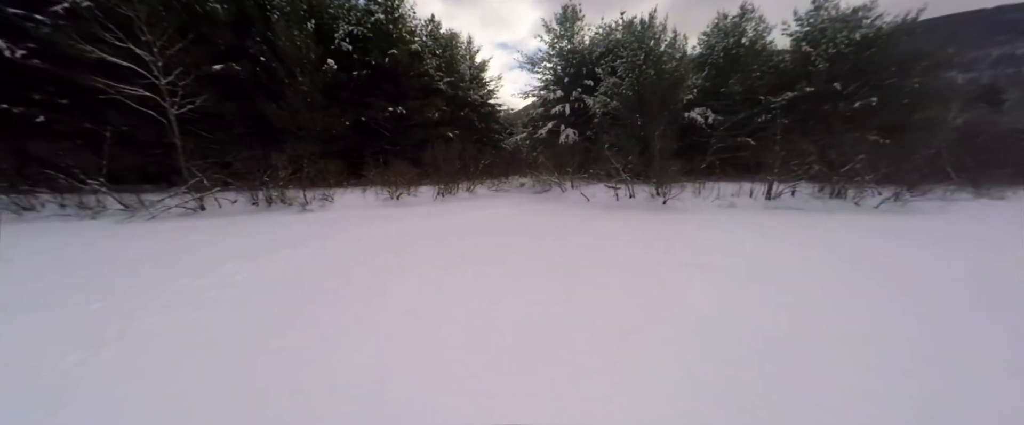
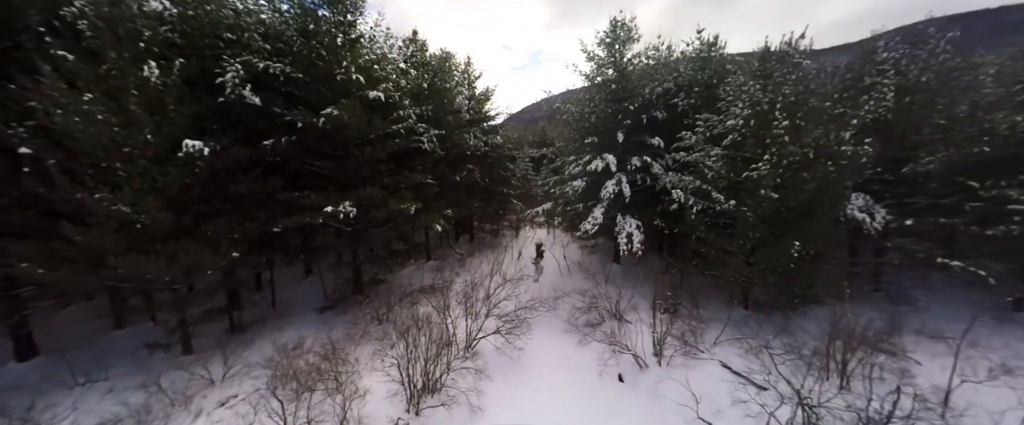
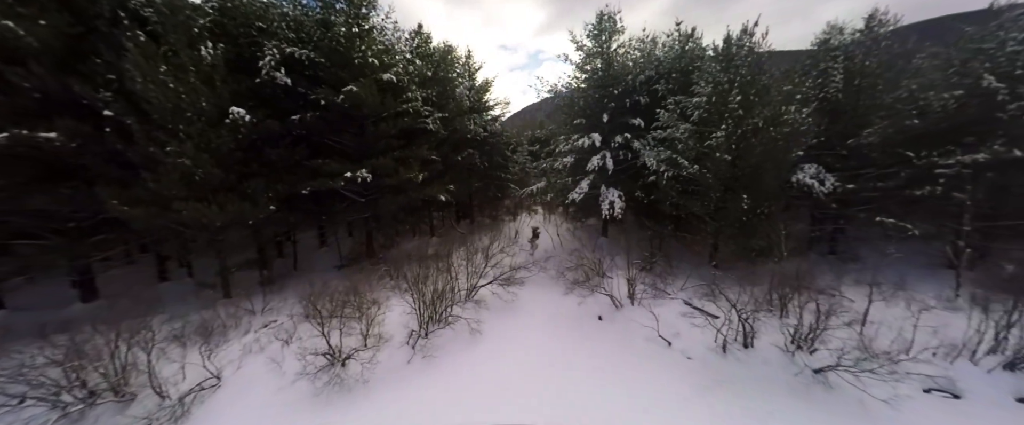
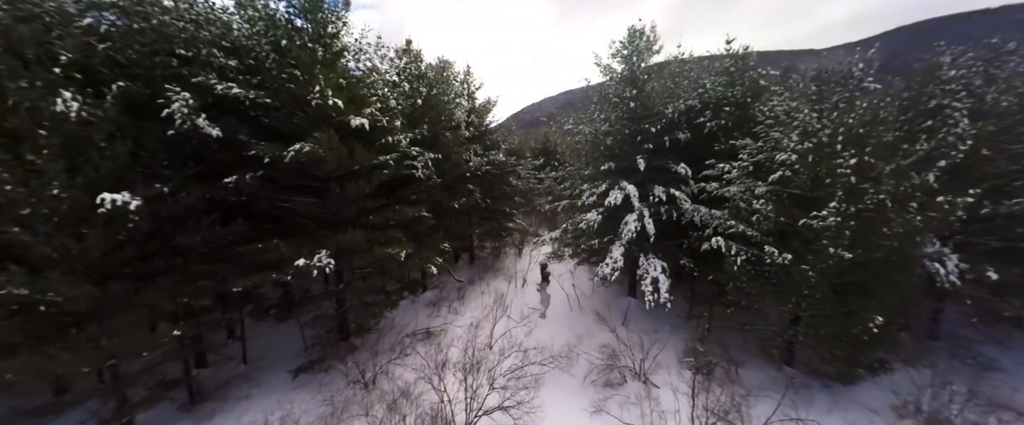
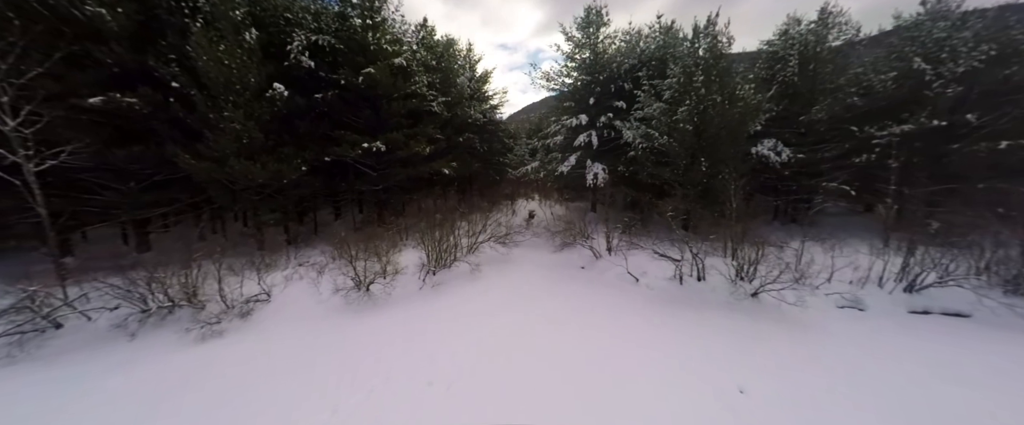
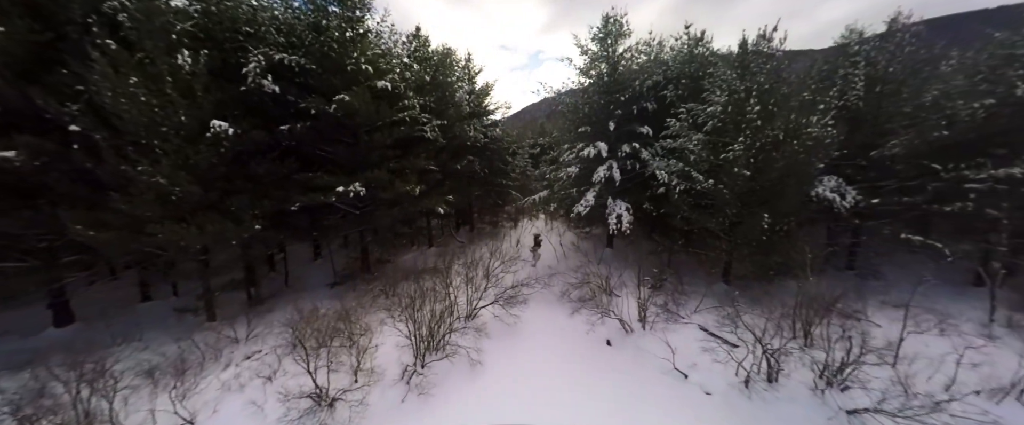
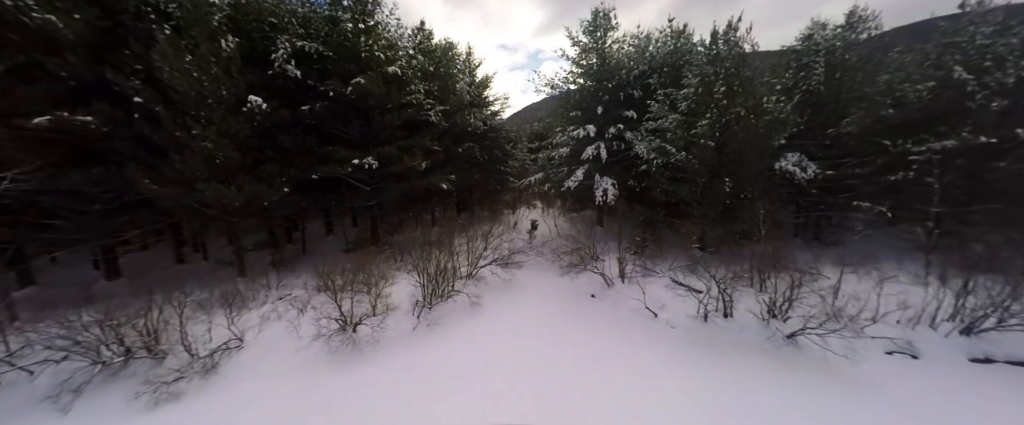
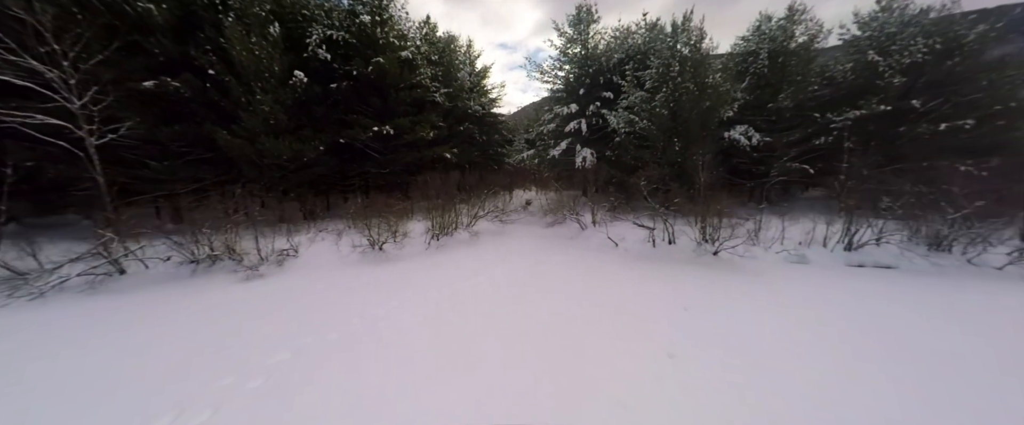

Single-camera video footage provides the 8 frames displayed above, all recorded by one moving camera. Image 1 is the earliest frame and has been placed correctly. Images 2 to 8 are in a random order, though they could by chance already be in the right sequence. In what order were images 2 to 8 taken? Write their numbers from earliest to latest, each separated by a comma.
8, 5, 7, 3, 6, 2, 4
